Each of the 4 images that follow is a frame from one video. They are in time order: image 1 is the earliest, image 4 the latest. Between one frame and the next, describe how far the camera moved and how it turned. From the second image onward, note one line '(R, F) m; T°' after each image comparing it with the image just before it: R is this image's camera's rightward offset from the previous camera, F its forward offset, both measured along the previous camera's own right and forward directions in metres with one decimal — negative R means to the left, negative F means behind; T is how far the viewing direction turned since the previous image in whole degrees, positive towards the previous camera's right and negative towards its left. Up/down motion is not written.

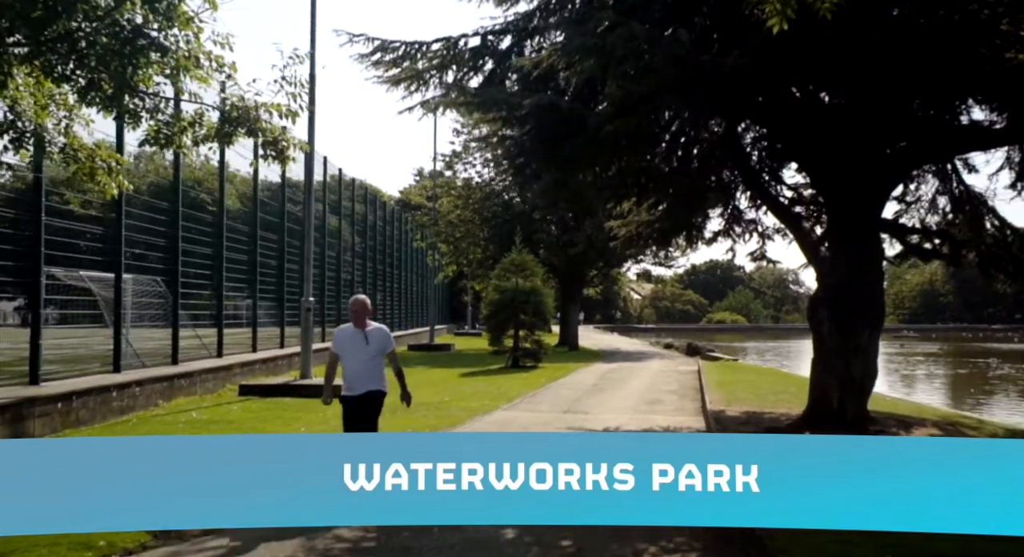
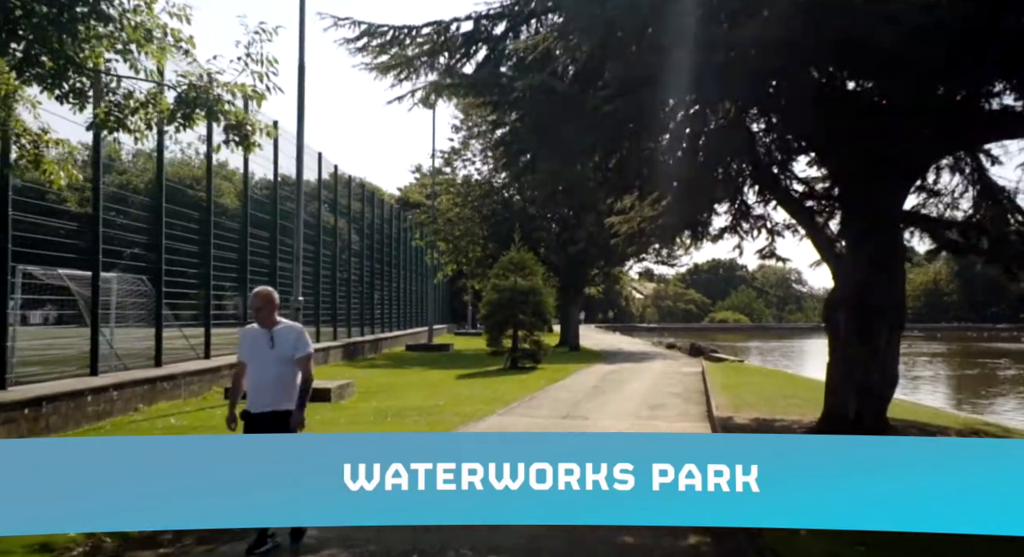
(+0.1, +0.6) m; 0°
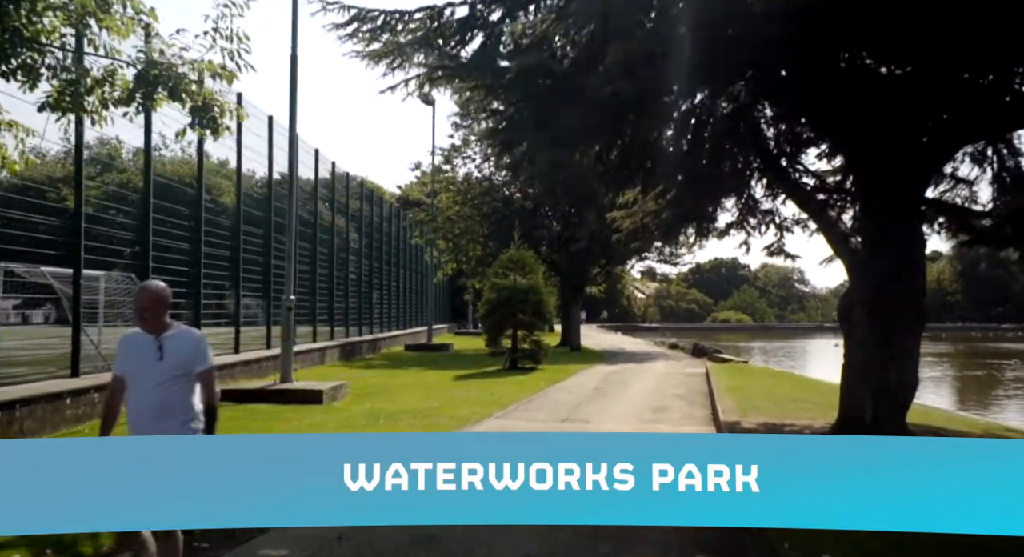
(+0.1, +0.5) m; 0°
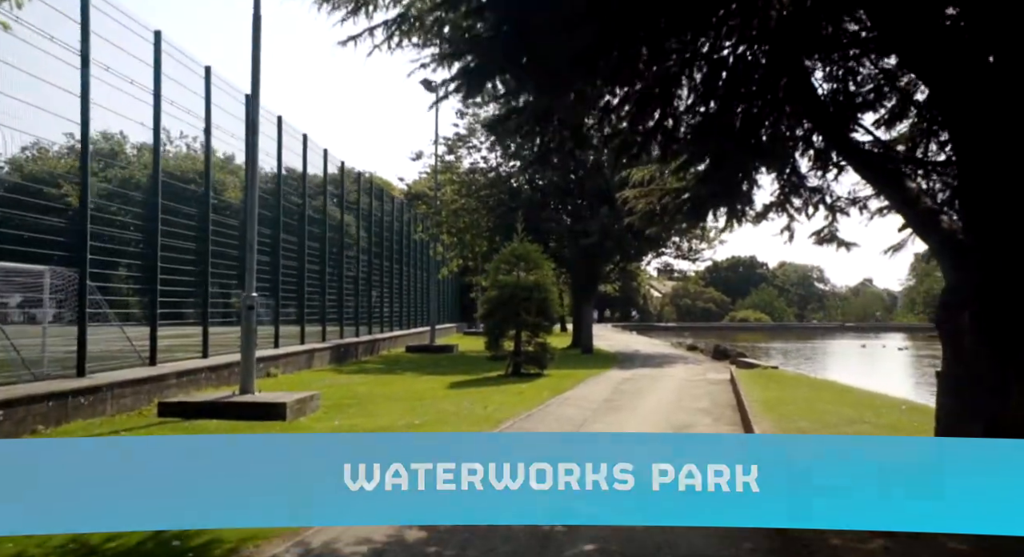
(+0.3, +2.1) m; -1°
